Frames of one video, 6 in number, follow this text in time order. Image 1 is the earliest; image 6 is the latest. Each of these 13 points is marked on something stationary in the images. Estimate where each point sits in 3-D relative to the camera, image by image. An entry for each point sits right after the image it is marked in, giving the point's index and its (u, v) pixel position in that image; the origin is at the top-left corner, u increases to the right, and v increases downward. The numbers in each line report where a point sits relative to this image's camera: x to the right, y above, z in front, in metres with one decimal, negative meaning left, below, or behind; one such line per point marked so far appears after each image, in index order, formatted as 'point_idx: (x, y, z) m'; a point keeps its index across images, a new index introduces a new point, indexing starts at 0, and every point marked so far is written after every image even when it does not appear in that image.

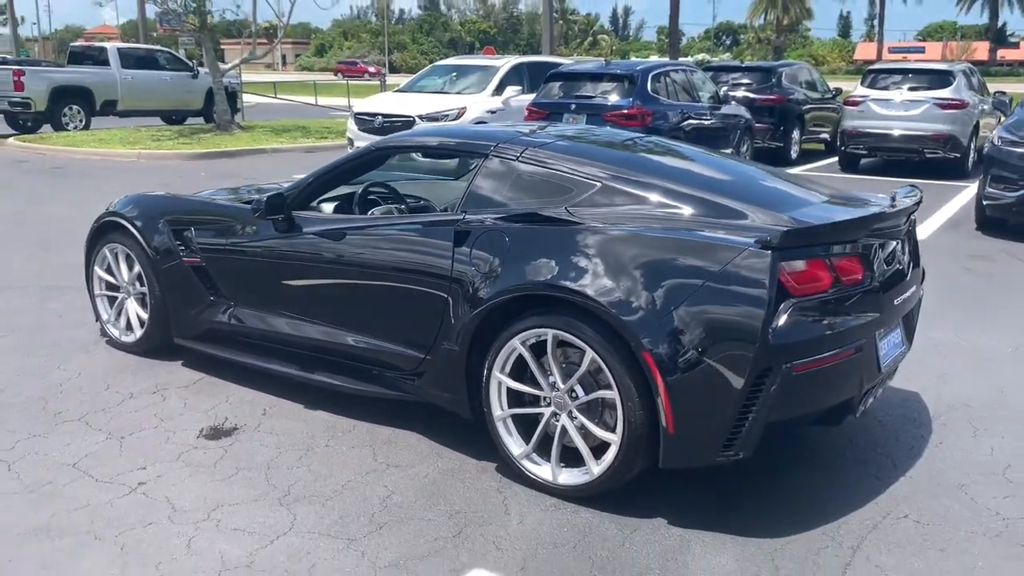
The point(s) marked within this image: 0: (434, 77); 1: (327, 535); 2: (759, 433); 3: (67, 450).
0: (-1.5, +3.9, +17.1) m
1: (-0.8, -1.0, +3.8) m
2: (+1.0, -0.6, +3.8) m
3: (-2.2, -0.8, +4.6) m
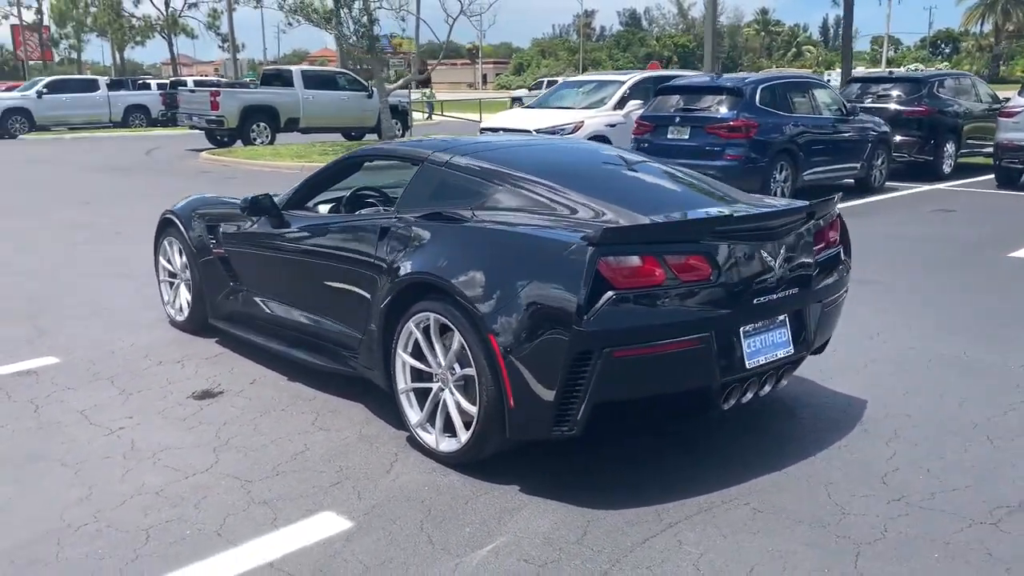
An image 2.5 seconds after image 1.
0: (+1.0, +3.8, +17.7) m
1: (-1.4, -0.9, +4.6) m
2: (+0.4, -0.6, +4.1) m
3: (-2.6, -0.7, +5.7) m
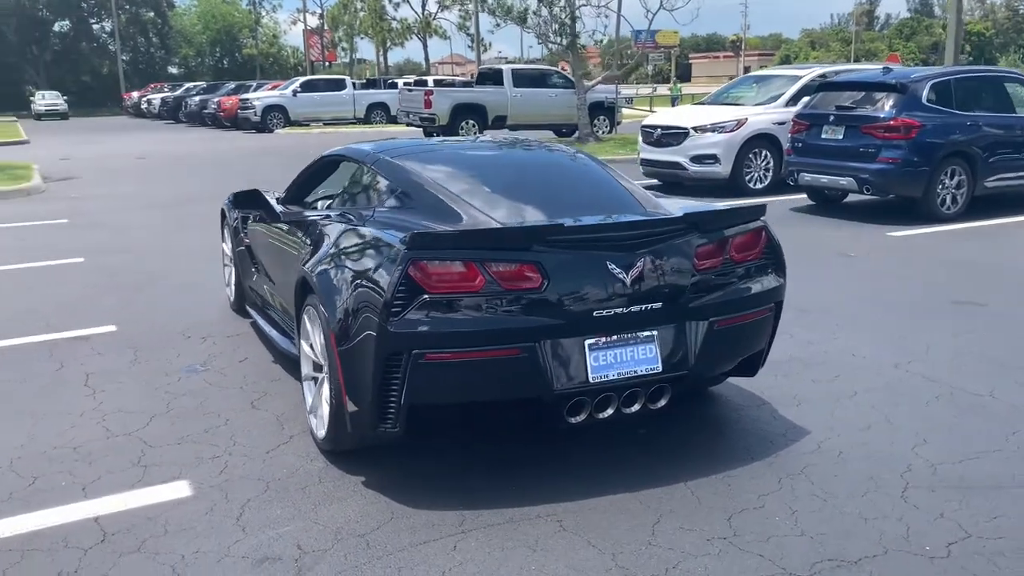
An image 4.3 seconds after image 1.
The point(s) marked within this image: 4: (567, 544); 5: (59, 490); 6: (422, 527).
0: (+4.2, +3.7, +17.0) m
1: (-2.1, -0.8, +5.1) m
2: (-0.5, -0.6, +4.2) m
3: (-2.9, -0.5, +6.6) m
4: (+0.2, -1.1, +3.9) m
5: (-2.2, -1.0, +4.5) m
6: (-0.4, -1.1, +4.1) m
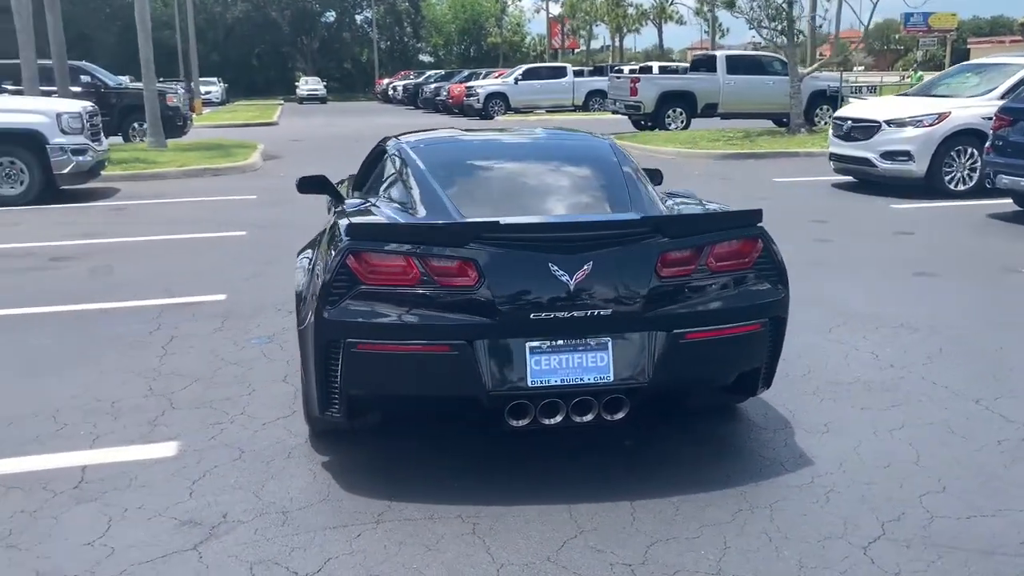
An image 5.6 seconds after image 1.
0: (+7.3, +3.5, +15.3) m
1: (-2.1, -0.7, +5.6) m
2: (-0.8, -0.5, +4.3) m
3: (-2.5, -0.3, +7.2) m
4: (-0.2, -1.1, +3.9) m
5: (-2.4, -0.8, +5.1) m
6: (-0.8, -1.0, +4.2) m
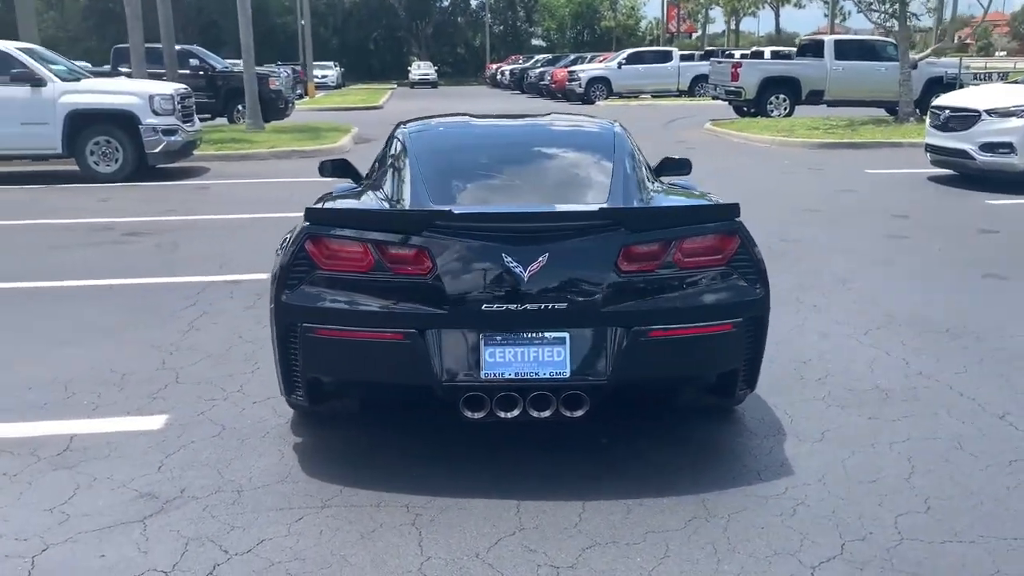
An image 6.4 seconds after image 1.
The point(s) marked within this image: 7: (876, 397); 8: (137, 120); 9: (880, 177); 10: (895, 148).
0: (+8.6, +3.4, +14.2) m
1: (-2.1, -0.6, +5.8) m
2: (-1.0, -0.4, +4.4) m
3: (-2.3, -0.2, +7.4) m
4: (-0.5, -1.0, +3.8) m
5: (-2.5, -0.7, +5.3) m
6: (-1.0, -0.9, +4.2) m
7: (+2.1, -0.6, +5.4) m
8: (-5.6, +2.5, +13.9) m
9: (+5.9, +1.8, +14.7) m
10: (+7.7, +2.8, +18.5) m
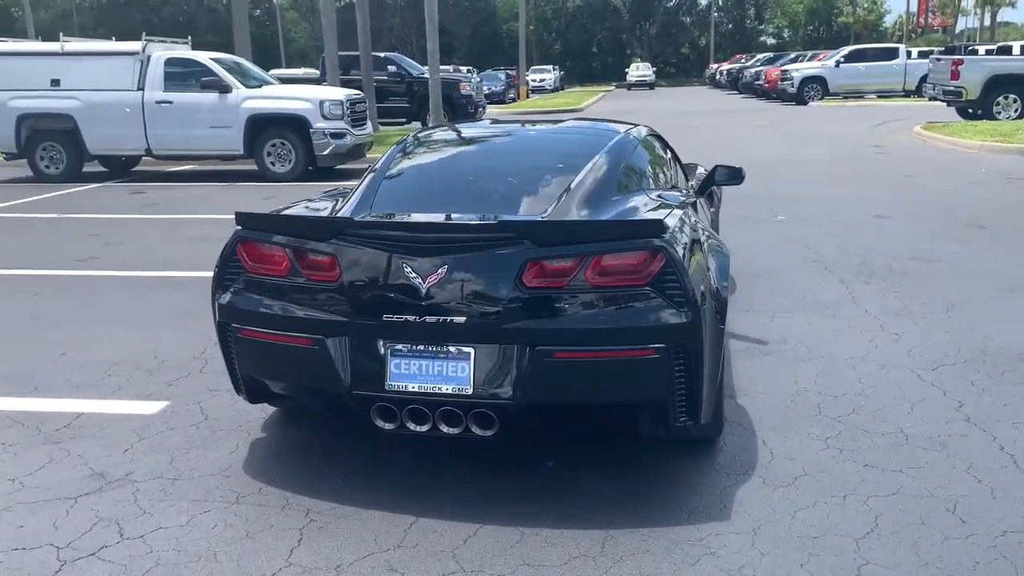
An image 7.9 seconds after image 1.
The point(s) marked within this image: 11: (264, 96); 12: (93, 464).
0: (+10.6, +2.9, +11.6) m
1: (-2.1, -0.5, +6.2) m
2: (-1.3, -0.5, +4.5) m
3: (-1.8, -0.1, +7.8) m
4: (-1.0, -1.1, +3.9) m
5: (-2.6, -0.6, +5.8) m
6: (-1.4, -0.9, +4.4) m
7: (+2.0, -0.8, +4.8) m
8: (-3.3, +2.7, +14.9) m
9: (+8.0, +1.4, +12.7) m
10: (+10.8, +2.3, +16.0) m
11: (-4.0, +3.1, +14.8) m
12: (-2.1, -0.9, +4.7) m
